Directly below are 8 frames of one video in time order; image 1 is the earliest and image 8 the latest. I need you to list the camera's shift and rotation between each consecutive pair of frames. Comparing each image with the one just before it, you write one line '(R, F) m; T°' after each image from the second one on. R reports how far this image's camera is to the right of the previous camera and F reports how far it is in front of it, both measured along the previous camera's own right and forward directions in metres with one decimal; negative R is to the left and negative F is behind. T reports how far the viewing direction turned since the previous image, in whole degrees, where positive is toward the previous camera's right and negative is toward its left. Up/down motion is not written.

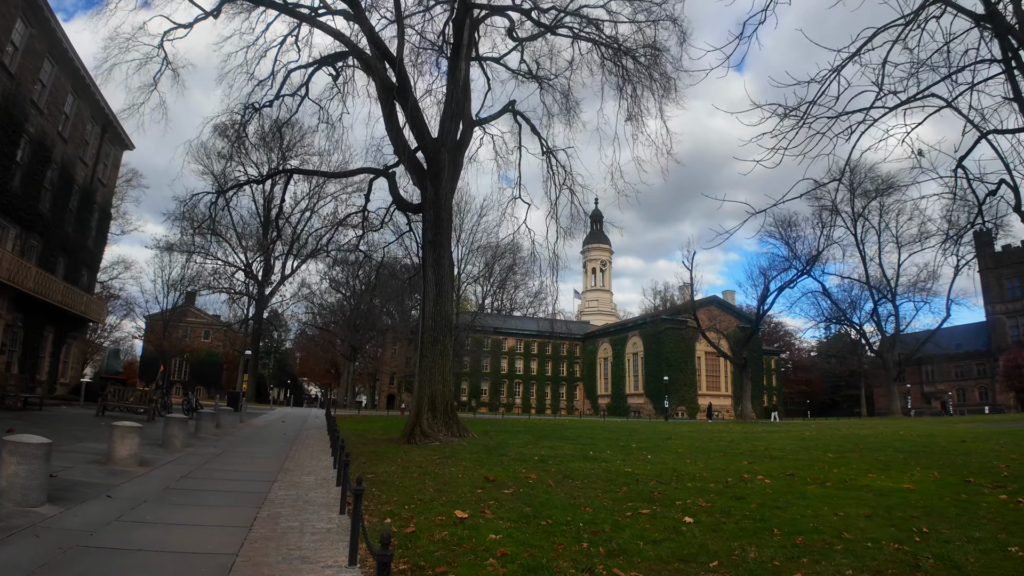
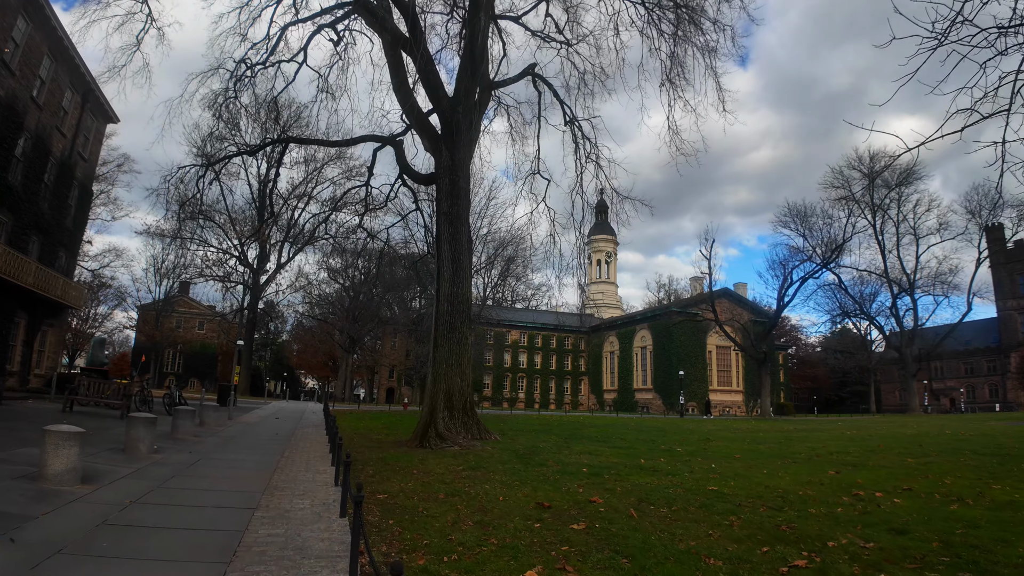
(-0.6, +1.9) m; 0°
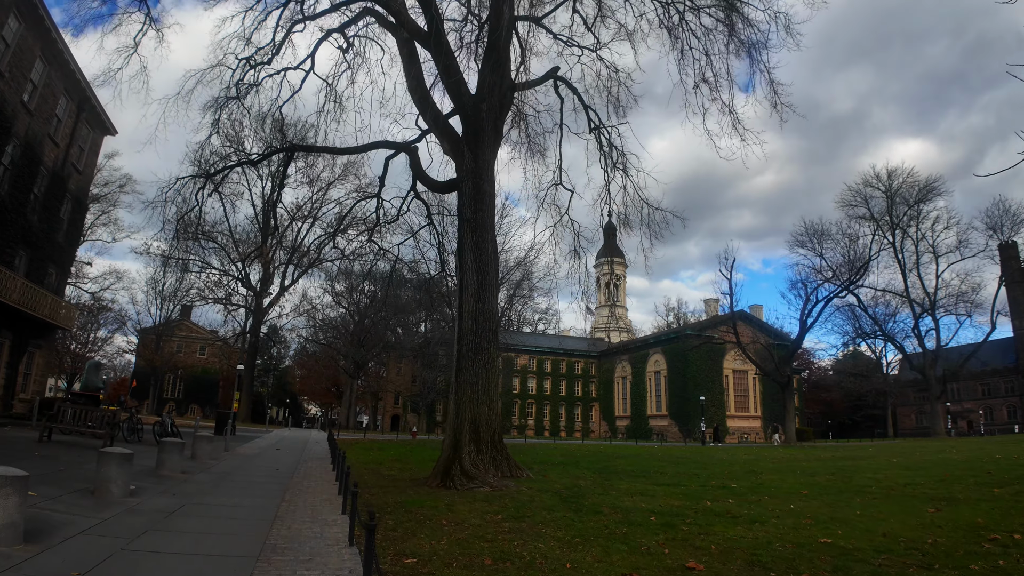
(-0.5, +1.4) m; 0°
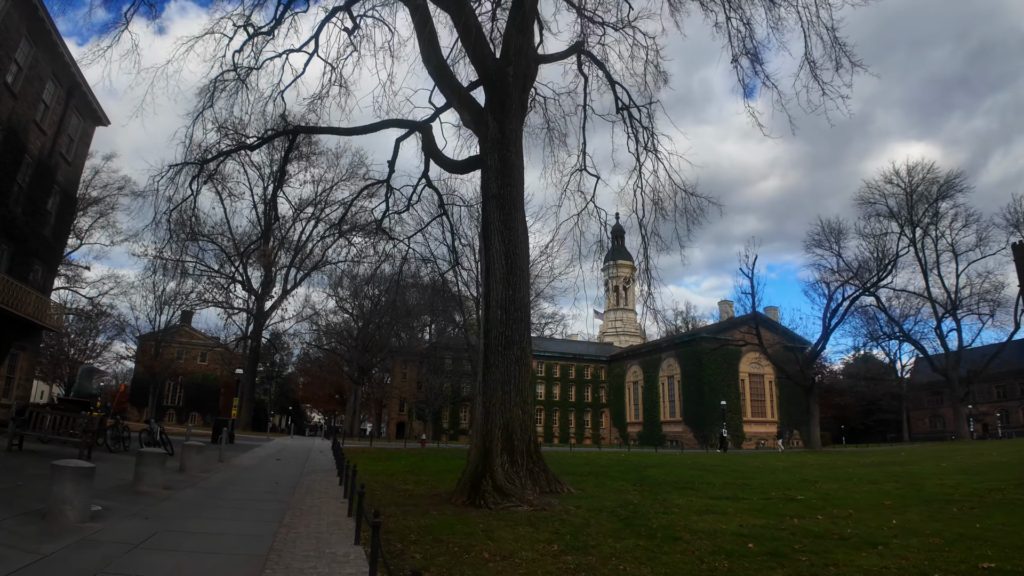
(-0.5, +1.5) m; 0°
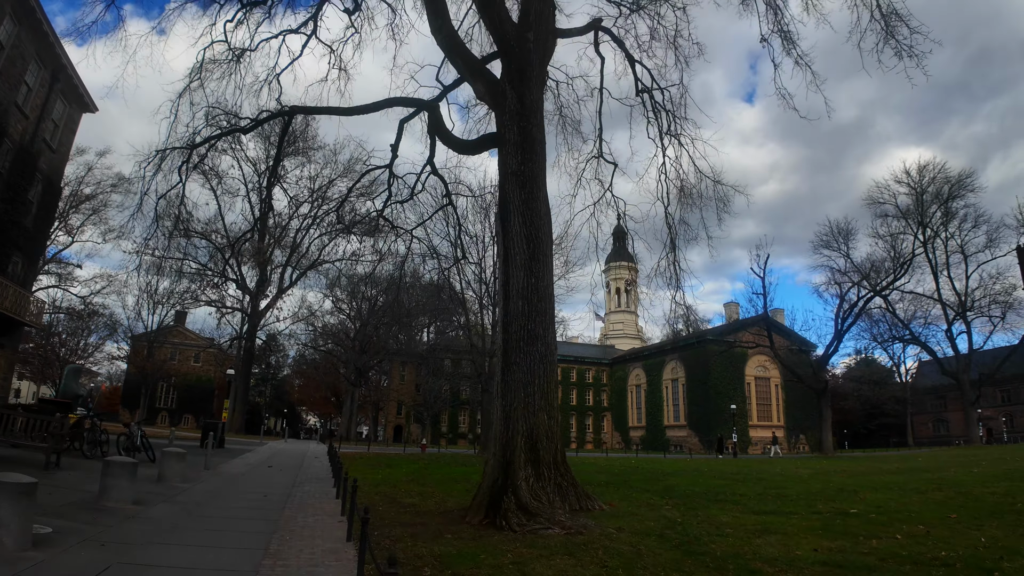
(-0.3, +1.1) m; 0°
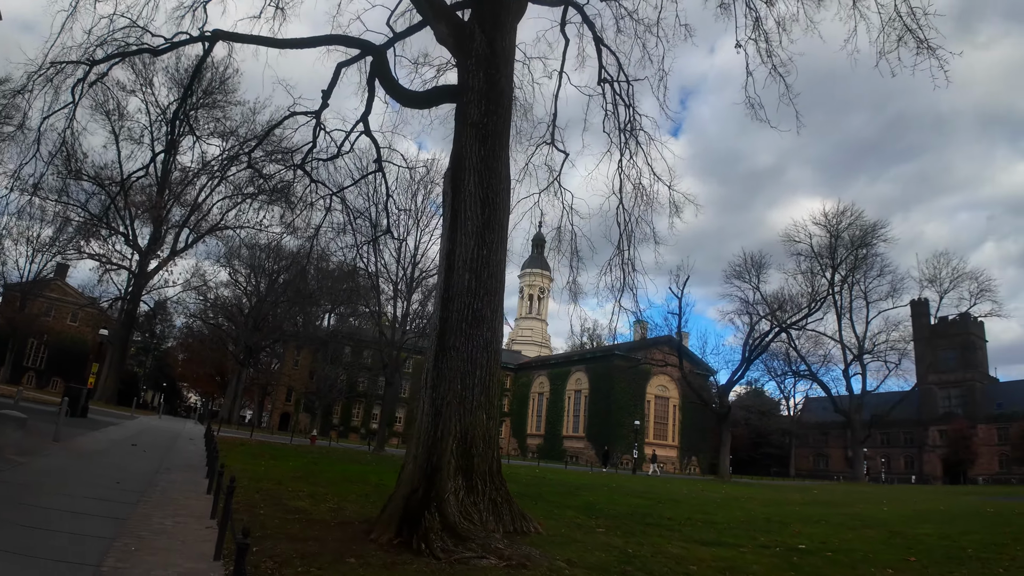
(-0.4, +1.4) m; +8°
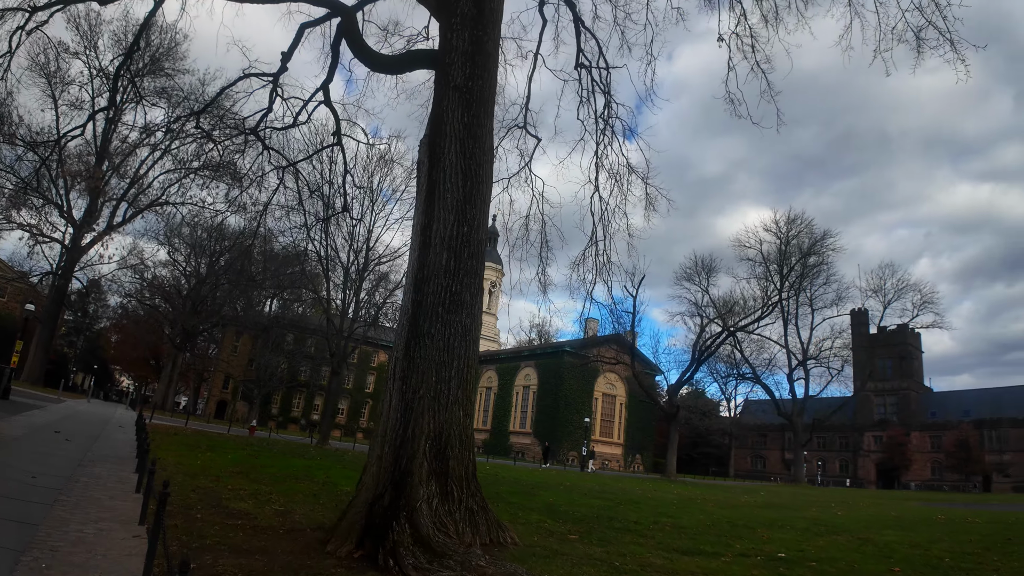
(-0.3, +0.7) m; +5°
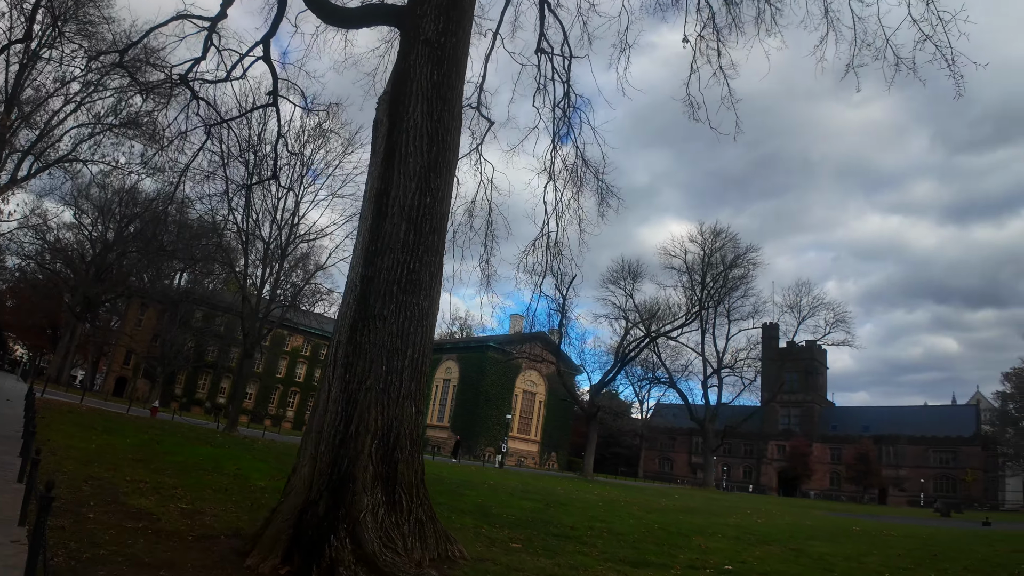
(-0.4, +0.7) m; +7°
